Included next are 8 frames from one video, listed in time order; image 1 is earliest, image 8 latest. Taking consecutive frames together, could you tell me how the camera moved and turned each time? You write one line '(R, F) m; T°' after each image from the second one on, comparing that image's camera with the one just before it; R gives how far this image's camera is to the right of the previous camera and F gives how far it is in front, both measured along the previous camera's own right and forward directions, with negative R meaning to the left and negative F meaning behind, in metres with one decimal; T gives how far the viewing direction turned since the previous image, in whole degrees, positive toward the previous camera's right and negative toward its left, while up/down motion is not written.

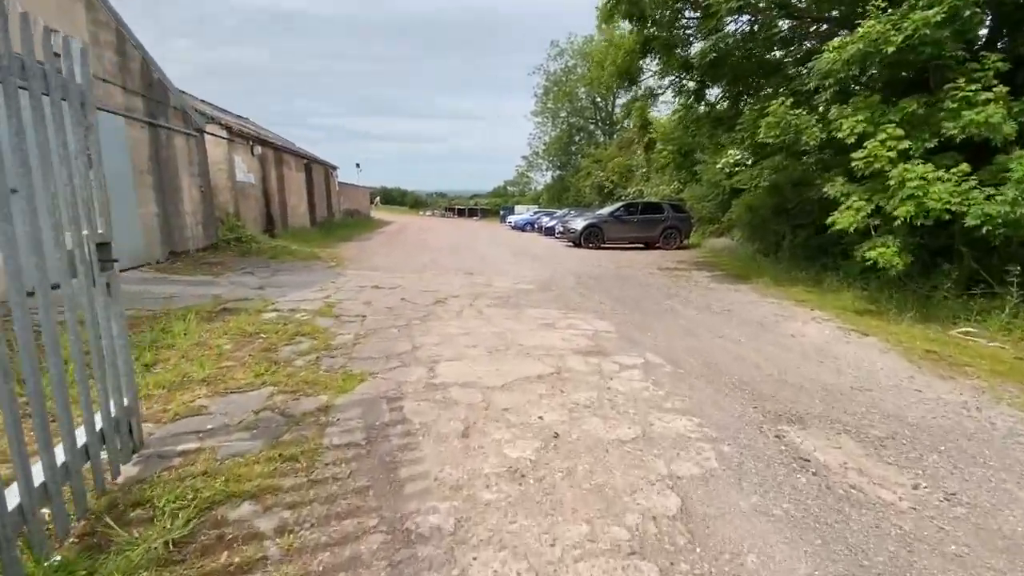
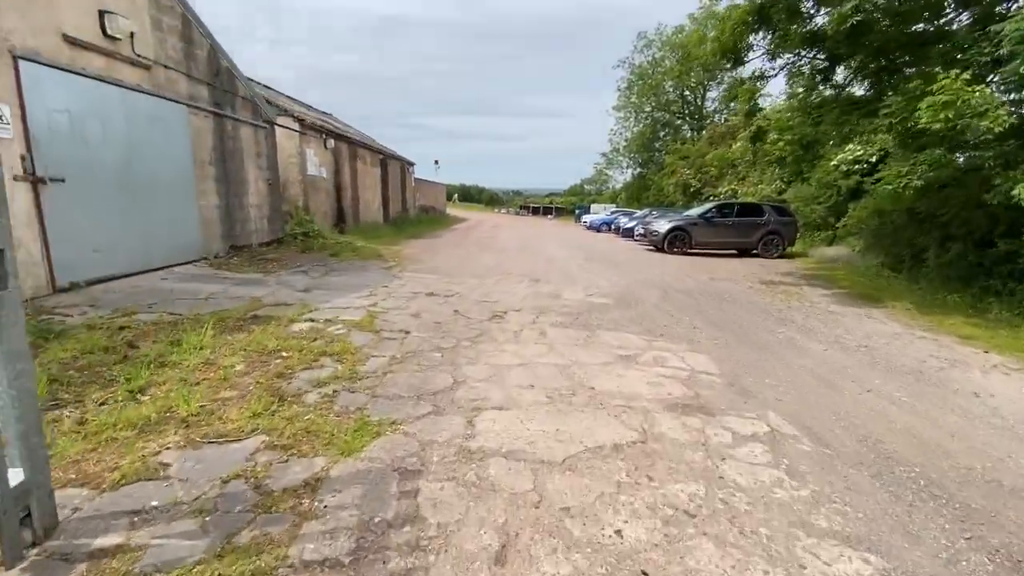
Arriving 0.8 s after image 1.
(0.0, +1.2) m; -9°
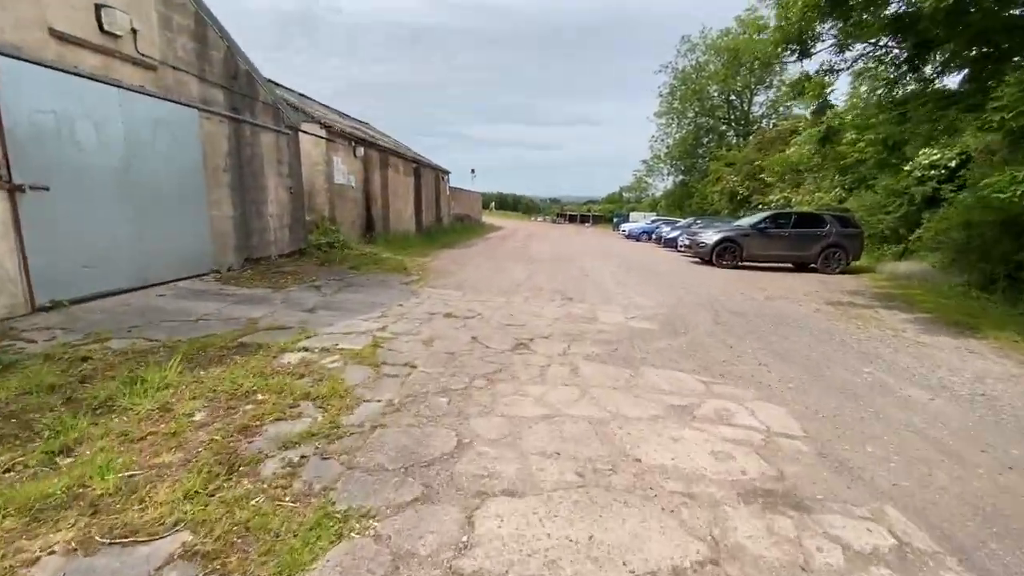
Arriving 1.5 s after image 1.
(+0.1, +0.9) m; -4°
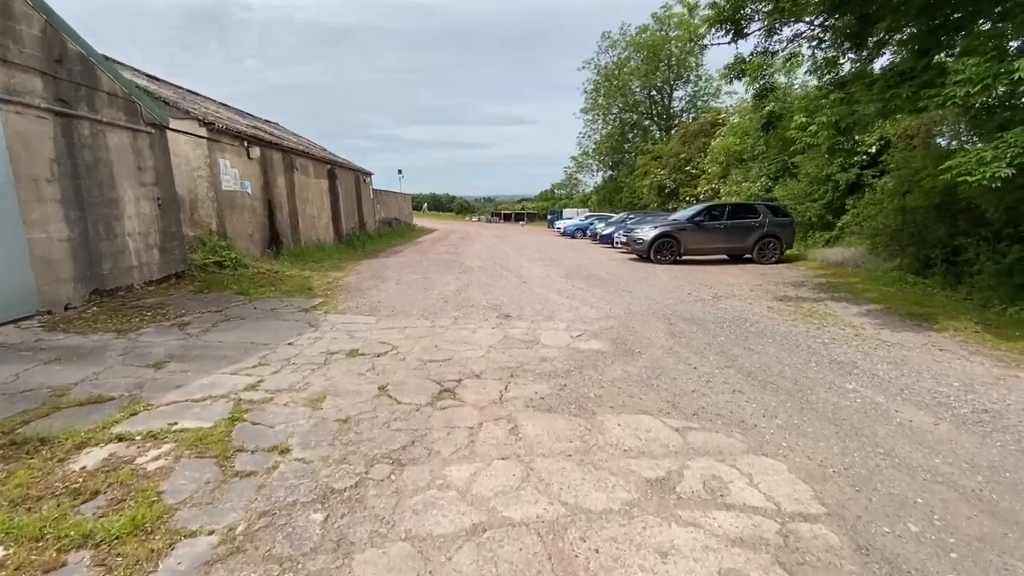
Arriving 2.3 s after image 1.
(+0.2, +1.2) m; +7°
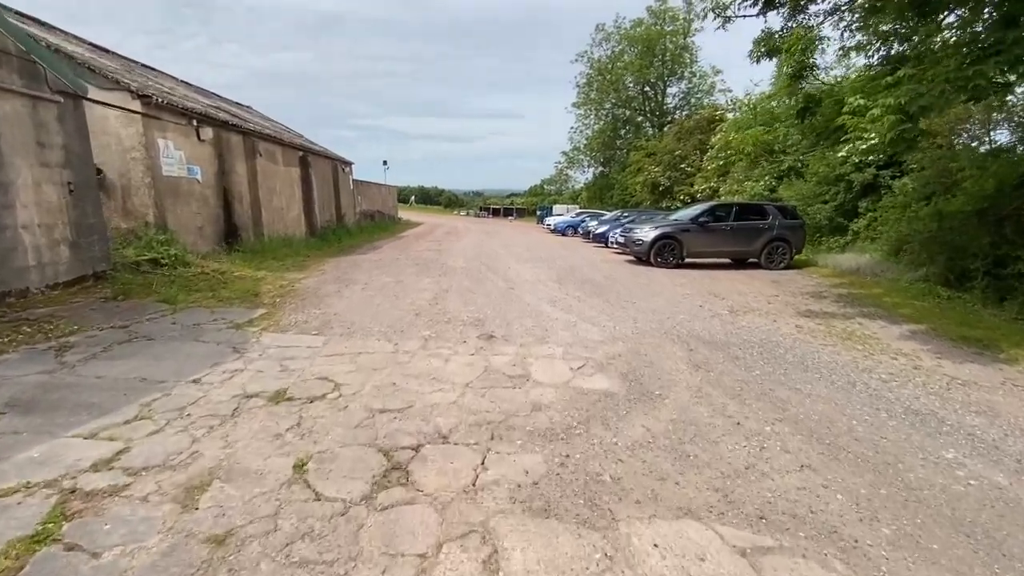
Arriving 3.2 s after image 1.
(0.0, +1.4) m; +1°
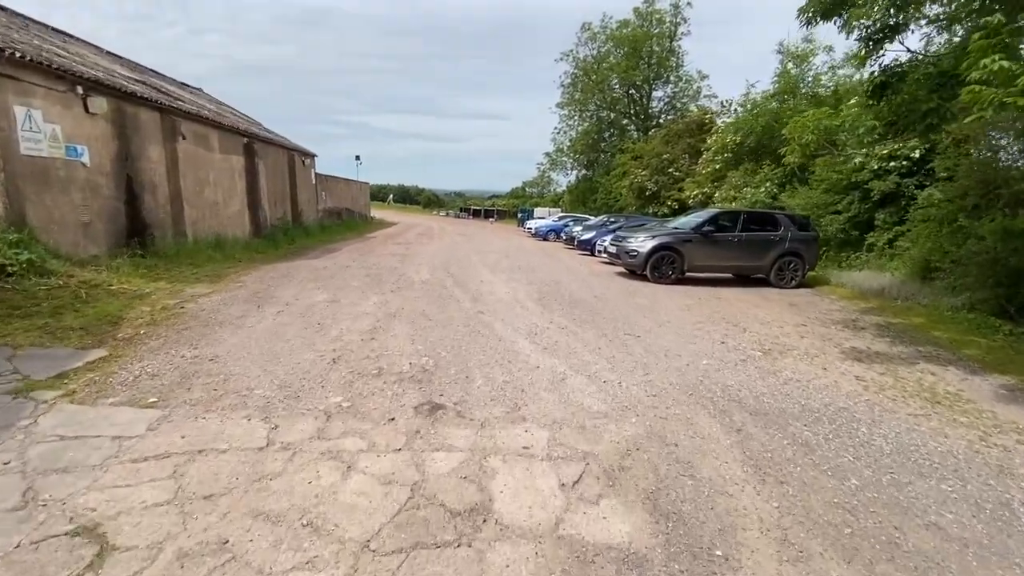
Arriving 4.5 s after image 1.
(+0.2, +2.0) m; +2°
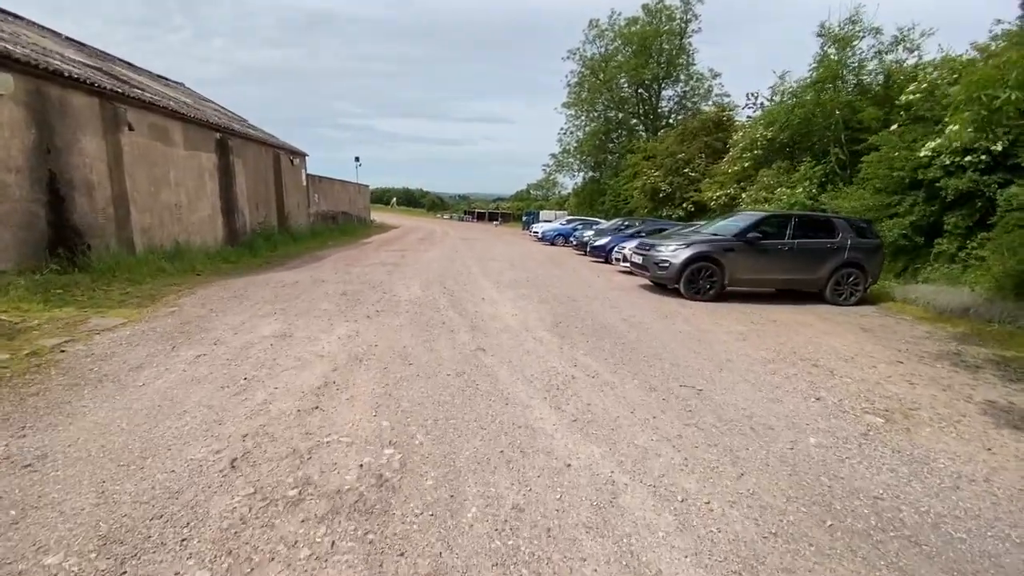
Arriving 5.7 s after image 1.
(-0.1, +1.8) m; -1°
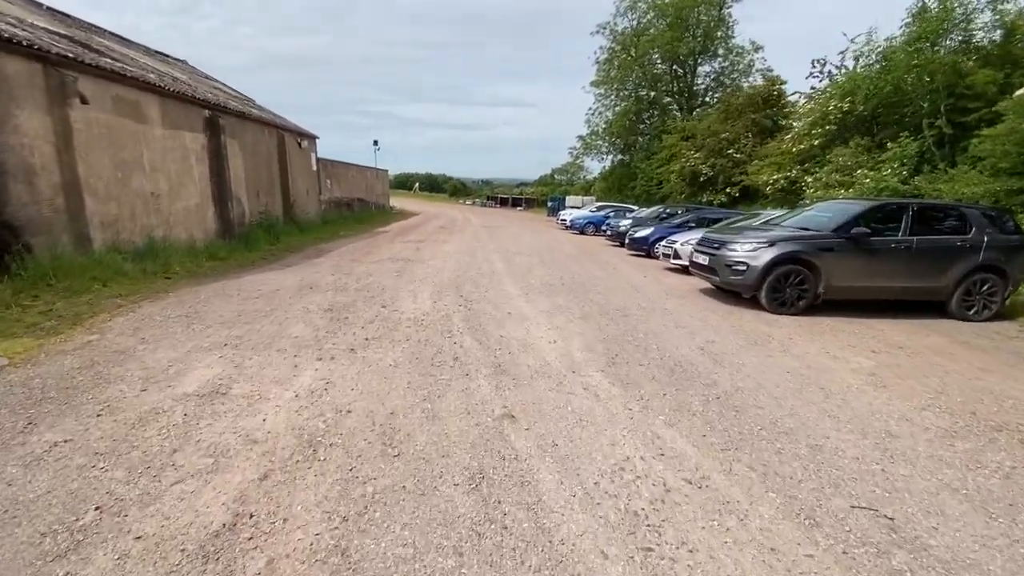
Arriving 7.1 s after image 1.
(-0.2, +1.9) m; -3°
